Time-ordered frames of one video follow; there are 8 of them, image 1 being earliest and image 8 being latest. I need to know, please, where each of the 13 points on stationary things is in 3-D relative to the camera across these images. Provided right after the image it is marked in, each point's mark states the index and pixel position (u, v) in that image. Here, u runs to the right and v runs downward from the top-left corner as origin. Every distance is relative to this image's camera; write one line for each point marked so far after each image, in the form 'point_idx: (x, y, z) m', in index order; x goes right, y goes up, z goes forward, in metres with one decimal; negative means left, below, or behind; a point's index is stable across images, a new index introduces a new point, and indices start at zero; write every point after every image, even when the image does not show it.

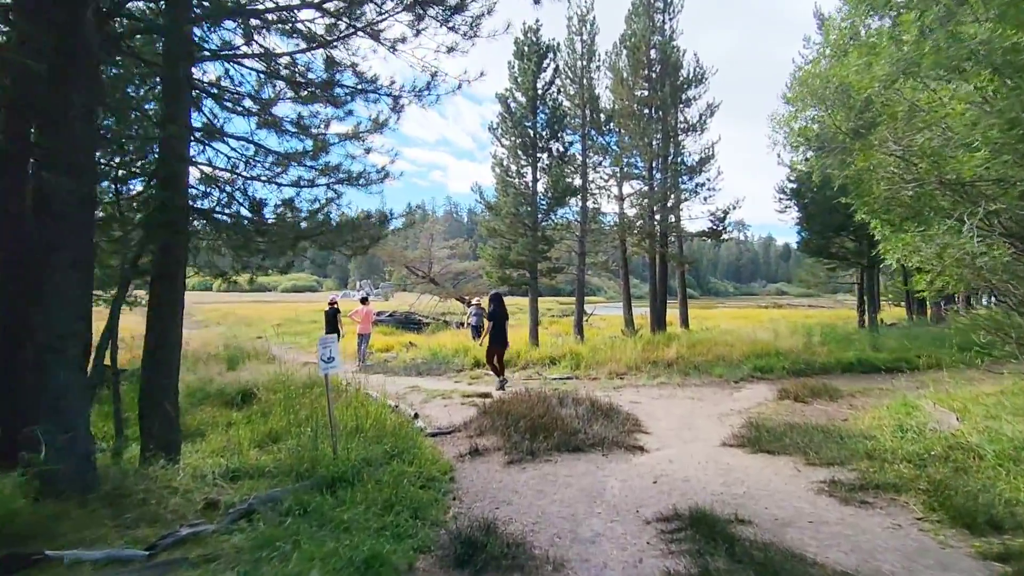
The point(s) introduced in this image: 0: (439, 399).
0: (-1.3, -2.0, +11.5) m
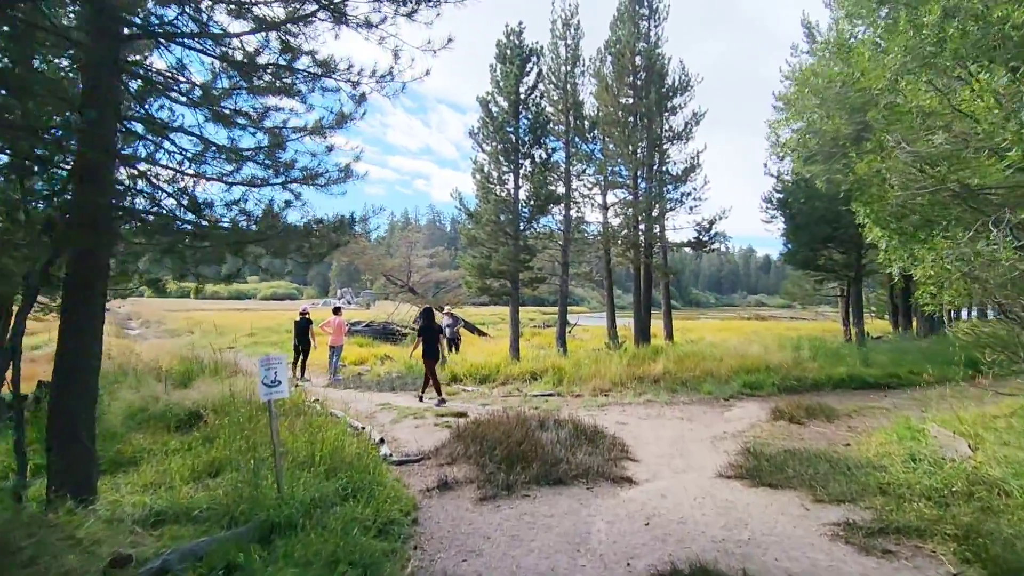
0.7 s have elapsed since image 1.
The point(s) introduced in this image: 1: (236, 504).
0: (-1.7, -2.2, +10.7) m
1: (-2.2, -1.7, +5.1) m
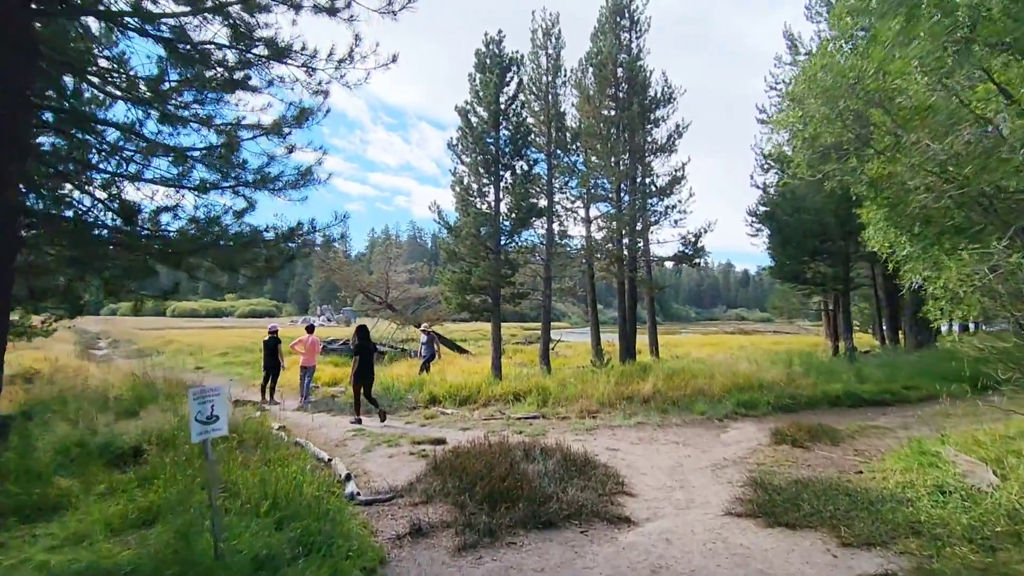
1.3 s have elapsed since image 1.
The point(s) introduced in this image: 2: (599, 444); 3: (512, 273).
0: (-2.0, -2.5, +9.8) m
1: (-2.3, -1.9, +4.2) m
2: (+1.4, -2.4, +9.8) m
3: (0.0, +0.5, +19.8) m
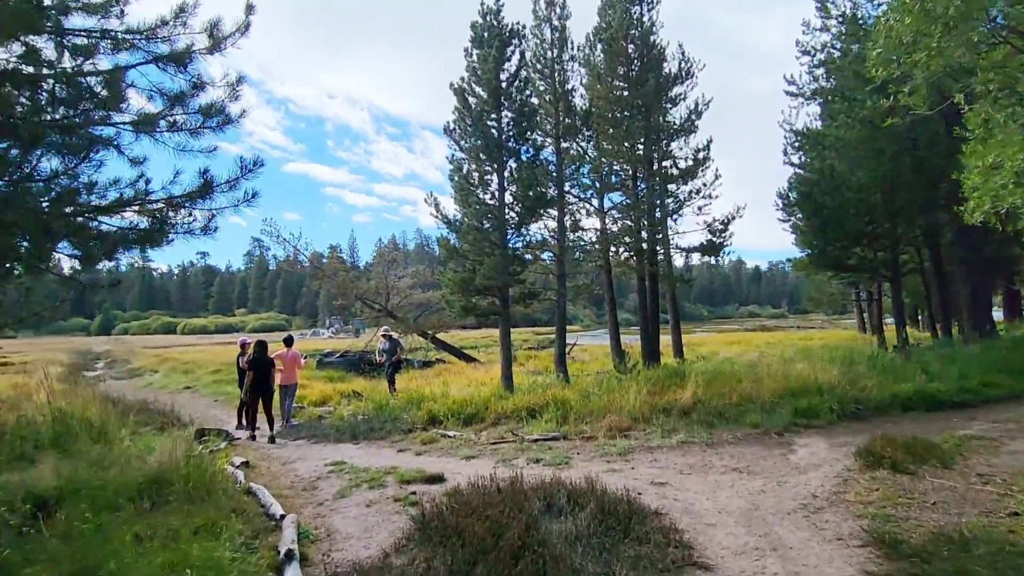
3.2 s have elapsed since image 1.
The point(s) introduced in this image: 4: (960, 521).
0: (-1.8, -2.4, +7.6) m
1: (-2.2, -1.8, +2.1) m
2: (+1.5, -2.3, +7.6) m
3: (+0.3, +0.5, +17.6) m
4: (+3.9, -2.0, +5.6) m
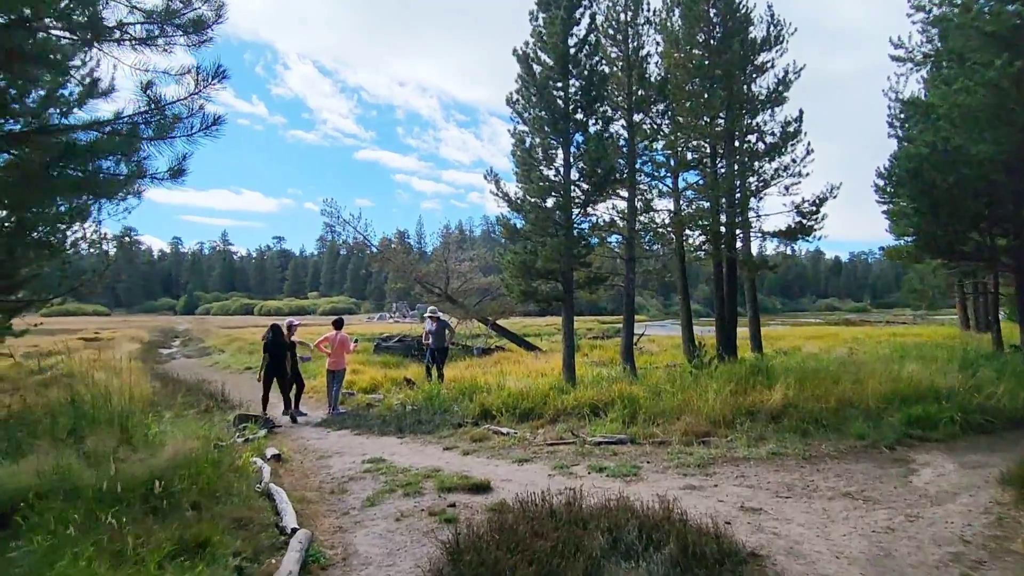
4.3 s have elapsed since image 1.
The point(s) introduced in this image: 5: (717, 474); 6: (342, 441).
0: (-1.2, -2.2, +6.6) m
1: (-2.2, -1.6, +1.1) m
2: (+2.1, -2.1, +6.2) m
3: (+1.9, +0.9, +16.2) m
4: (+4.3, -1.9, +4.0) m
5: (+2.4, -2.1, +7.3) m
6: (-2.7, -2.4, +10.2) m
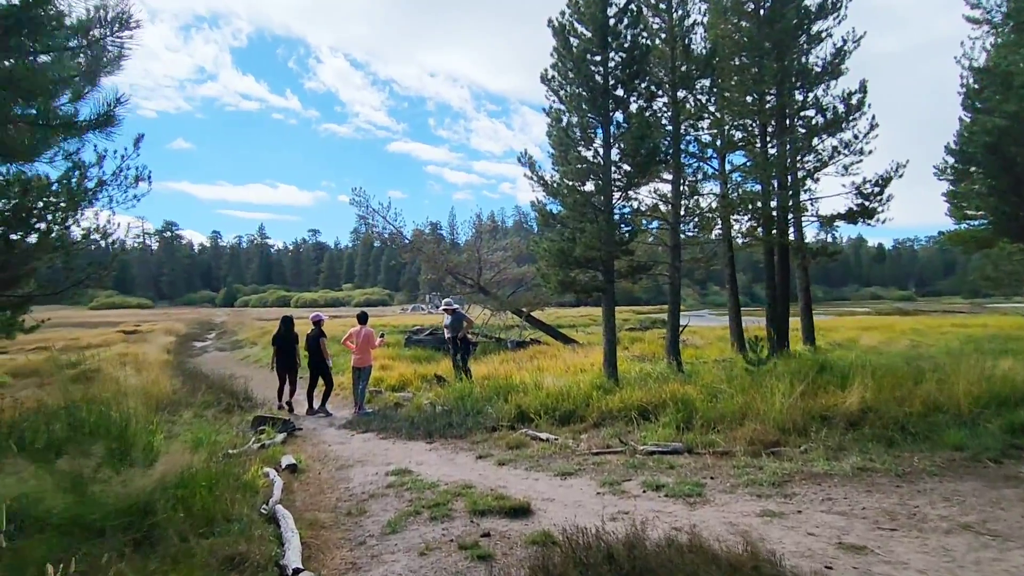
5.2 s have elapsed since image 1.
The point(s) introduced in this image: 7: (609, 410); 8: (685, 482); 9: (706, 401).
0: (-0.8, -2.1, +5.6) m
1: (-2.1, -1.6, +0.2) m
2: (+2.5, -2.0, +5.1) m
3: (+2.8, +1.1, +15.1) m
4: (+4.5, -1.8, +2.8) m
5: (+2.8, -2.0, +6.2) m
6: (-2.2, -2.3, +9.3) m
7: (+1.5, -1.9, +9.9) m
8: (+1.9, -2.1, +6.8) m
9: (+2.9, -1.7, +9.5) m
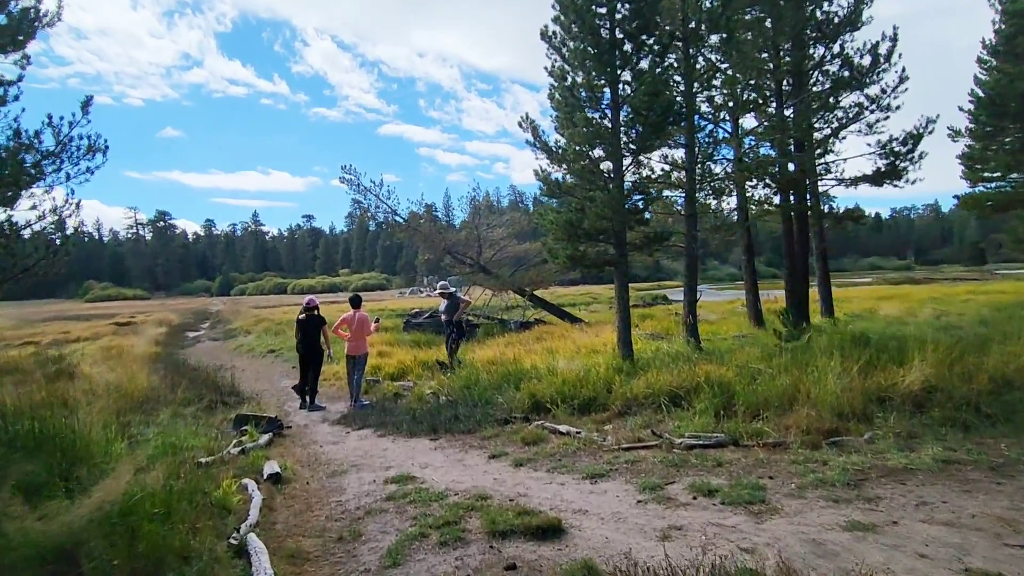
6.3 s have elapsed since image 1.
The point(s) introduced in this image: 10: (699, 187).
0: (-0.6, -1.9, +4.6) m
1: (-1.9, -1.6, -0.9) m
2: (+2.7, -1.7, +4.0) m
3: (+2.8, +1.7, +13.9) m
4: (+4.8, -1.6, +1.7) m
5: (+3.0, -1.7, +5.1) m
6: (-2.0, -2.0, +8.2) m
7: (+1.7, -1.5, +8.8) m
8: (+2.1, -1.8, +5.7) m
9: (+3.1, -1.3, +8.4) m
10: (+4.7, +2.5, +15.8) m
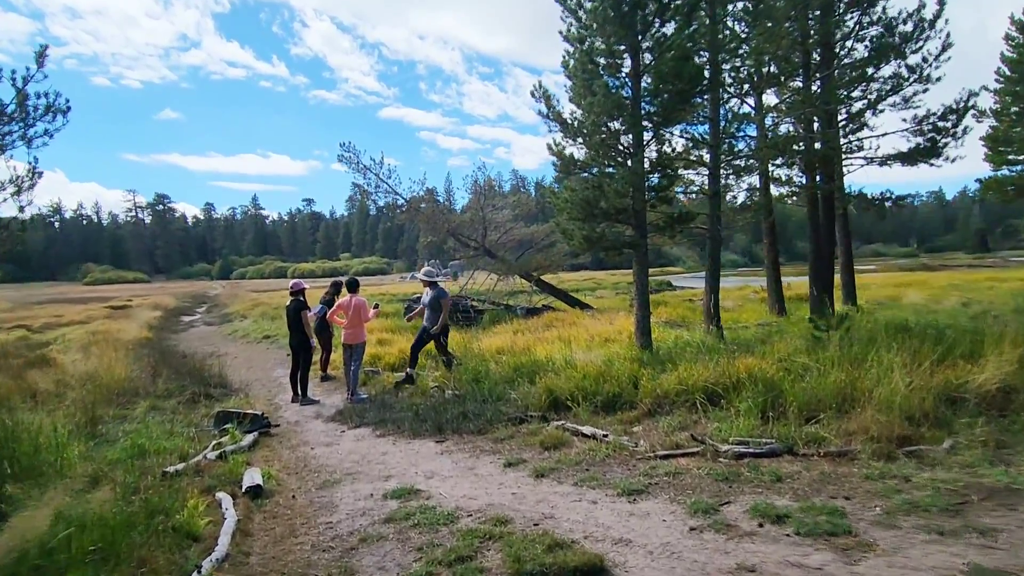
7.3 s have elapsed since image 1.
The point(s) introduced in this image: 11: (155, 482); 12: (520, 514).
0: (-0.4, -1.8, +3.6) m
1: (-1.7, -1.6, -1.9) m
2: (+2.9, -1.6, +3.0) m
3: (+3.1, +2.0, +12.9) m
4: (+4.9, -1.5, +0.7) m
5: (+3.2, -1.6, +4.1) m
6: (-1.8, -1.8, +7.3) m
7: (+1.9, -1.3, +7.8) m
8: (+2.2, -1.6, +4.8) m
9: (+3.3, -1.1, +7.4) m
10: (+4.9, +2.9, +14.7) m
11: (-3.0, -1.6, +5.3) m
12: (+0.1, -1.7, +4.9) m
